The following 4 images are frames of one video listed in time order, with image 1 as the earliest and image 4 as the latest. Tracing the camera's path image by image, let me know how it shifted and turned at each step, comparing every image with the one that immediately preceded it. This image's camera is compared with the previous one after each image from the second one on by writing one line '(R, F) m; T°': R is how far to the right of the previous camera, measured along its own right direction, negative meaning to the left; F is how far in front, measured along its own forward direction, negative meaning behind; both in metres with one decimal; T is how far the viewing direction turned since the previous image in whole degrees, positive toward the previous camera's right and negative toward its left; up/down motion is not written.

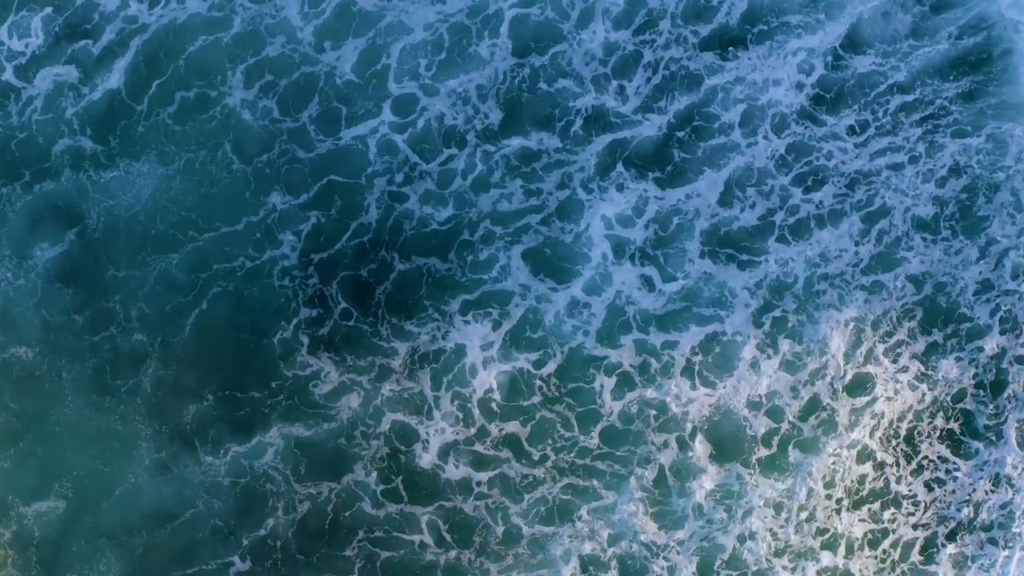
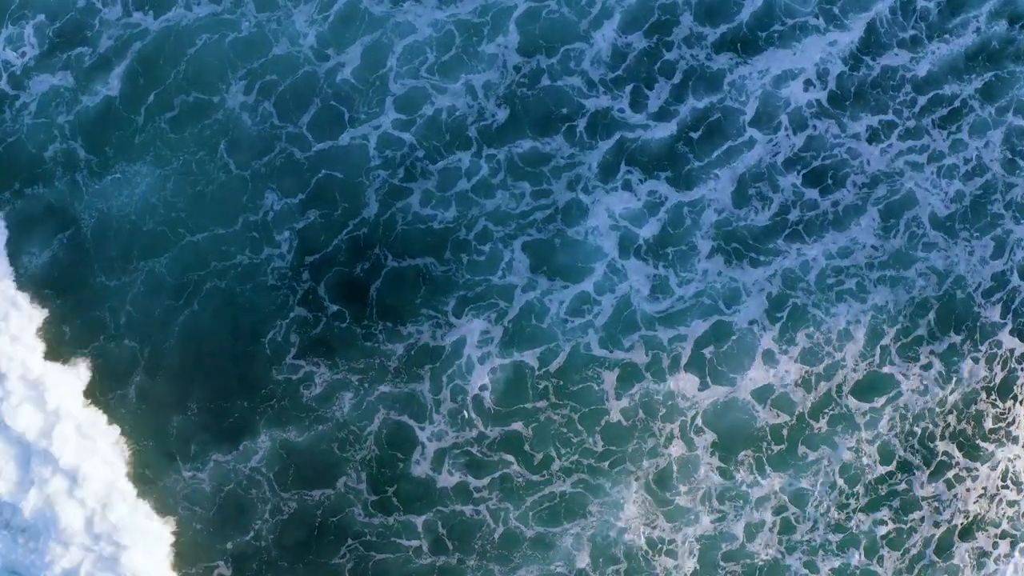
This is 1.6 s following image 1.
(-8.5, +2.5) m; 0°
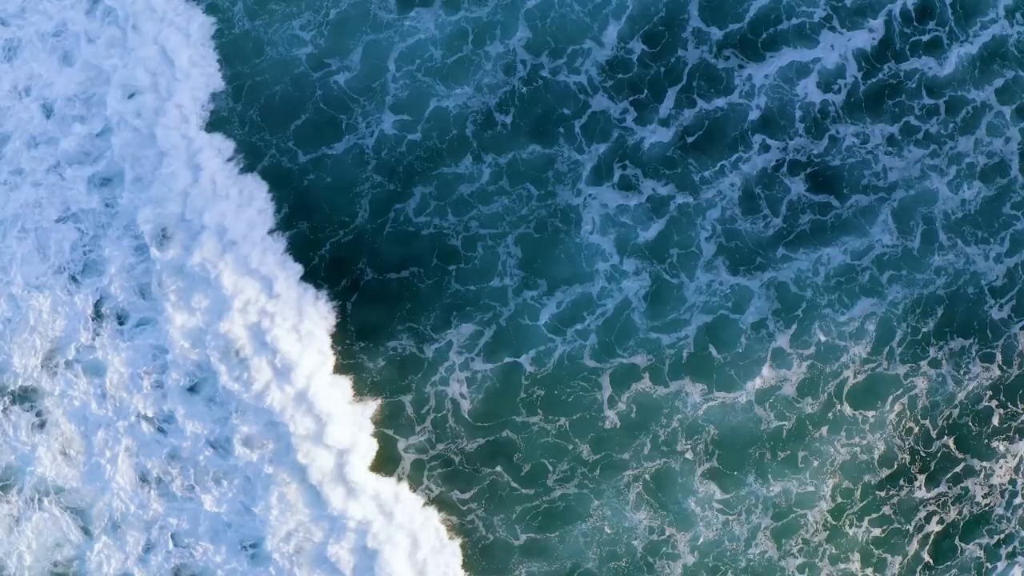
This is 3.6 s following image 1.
(+1.6, +2.3) m; 0°
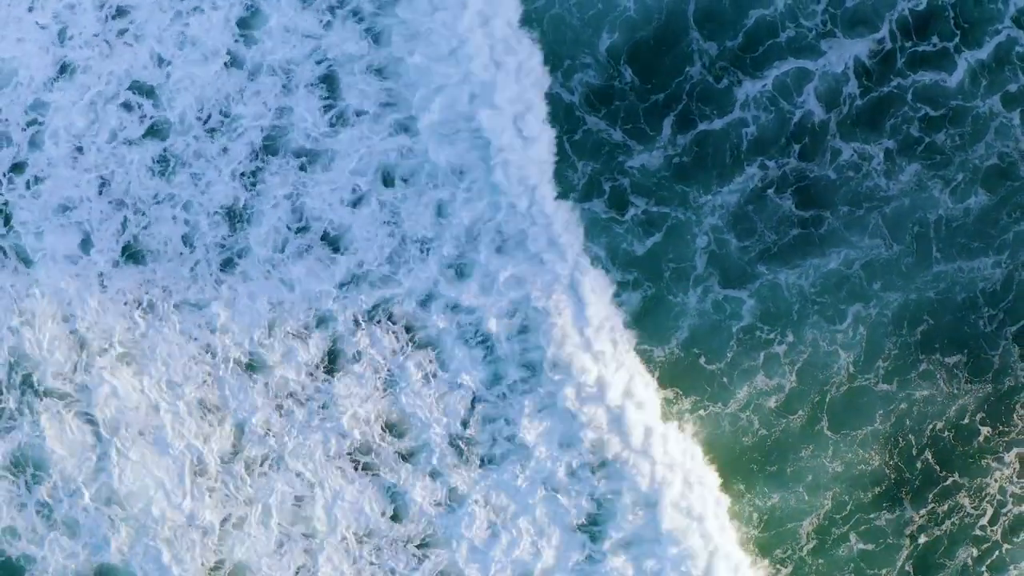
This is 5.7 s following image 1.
(+0.3, +0.6) m; 0°
